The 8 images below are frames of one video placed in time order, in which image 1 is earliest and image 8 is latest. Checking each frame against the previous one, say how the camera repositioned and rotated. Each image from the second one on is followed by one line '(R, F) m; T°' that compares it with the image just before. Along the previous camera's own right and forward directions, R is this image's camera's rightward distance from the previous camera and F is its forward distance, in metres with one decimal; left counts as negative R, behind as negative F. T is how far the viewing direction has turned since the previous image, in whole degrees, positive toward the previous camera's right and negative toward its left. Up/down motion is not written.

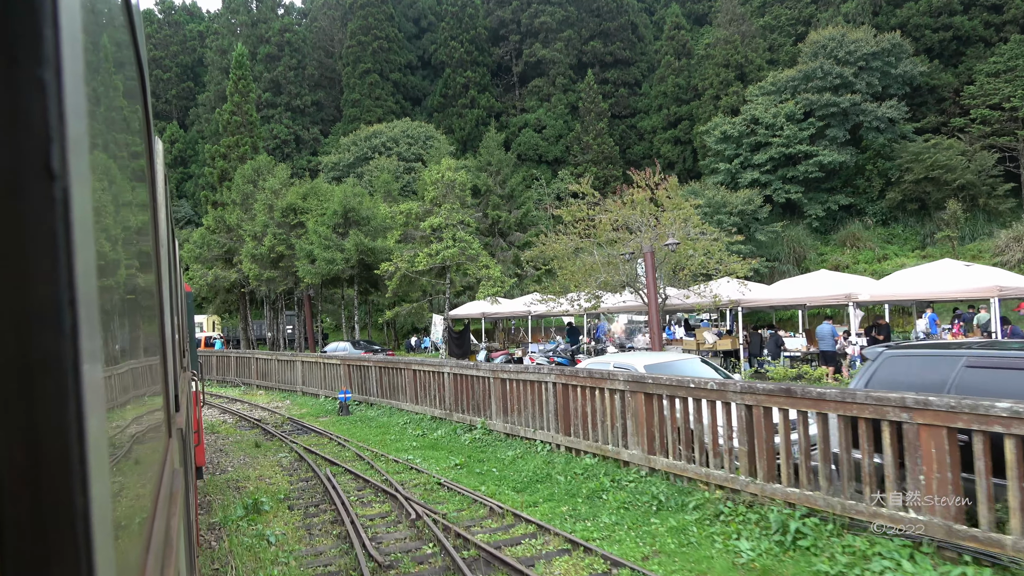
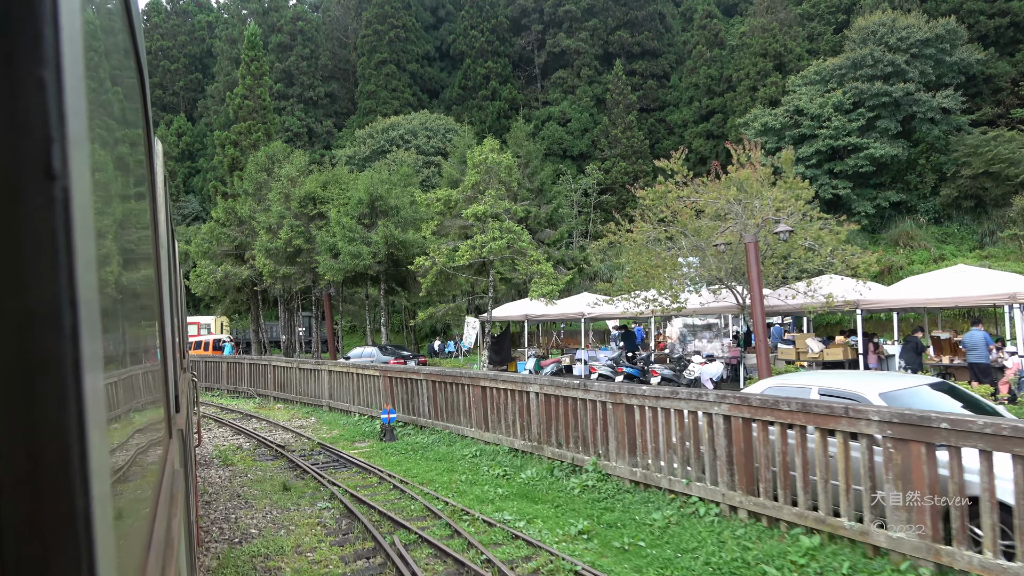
(-1.3, +3.0) m; 0°
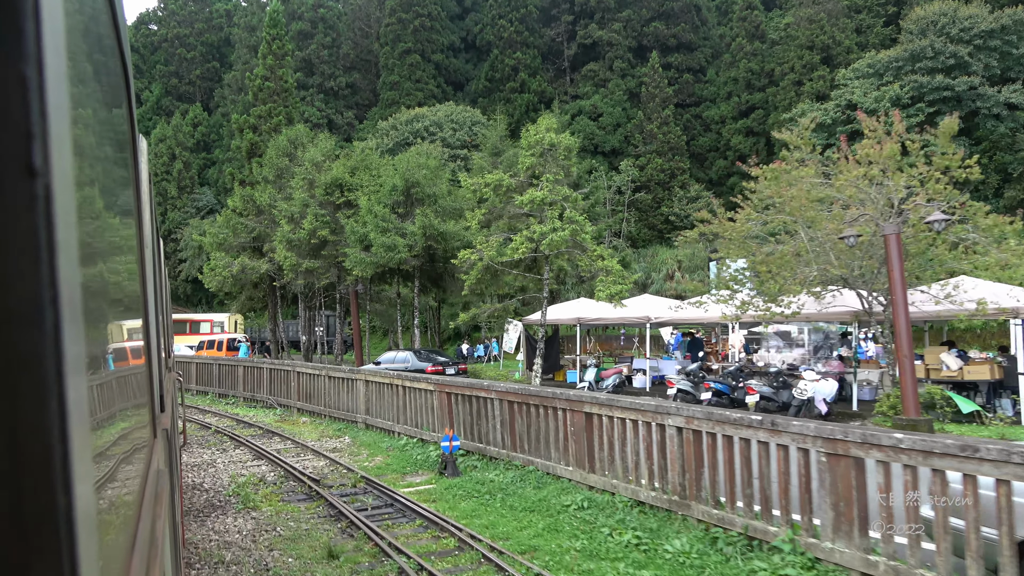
(-1.2, +2.6) m; -1°
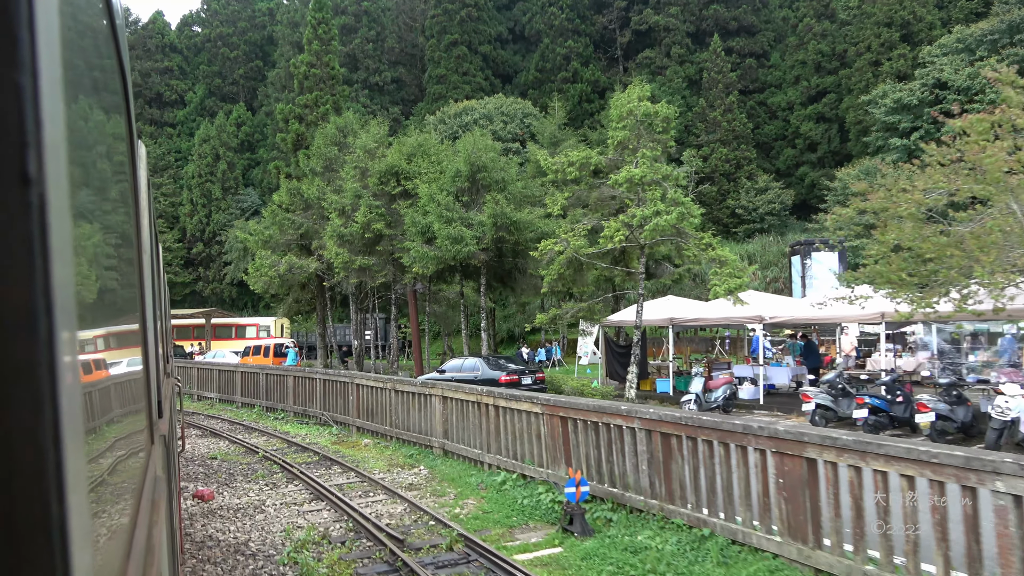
(-1.1, +2.5) m; -3°
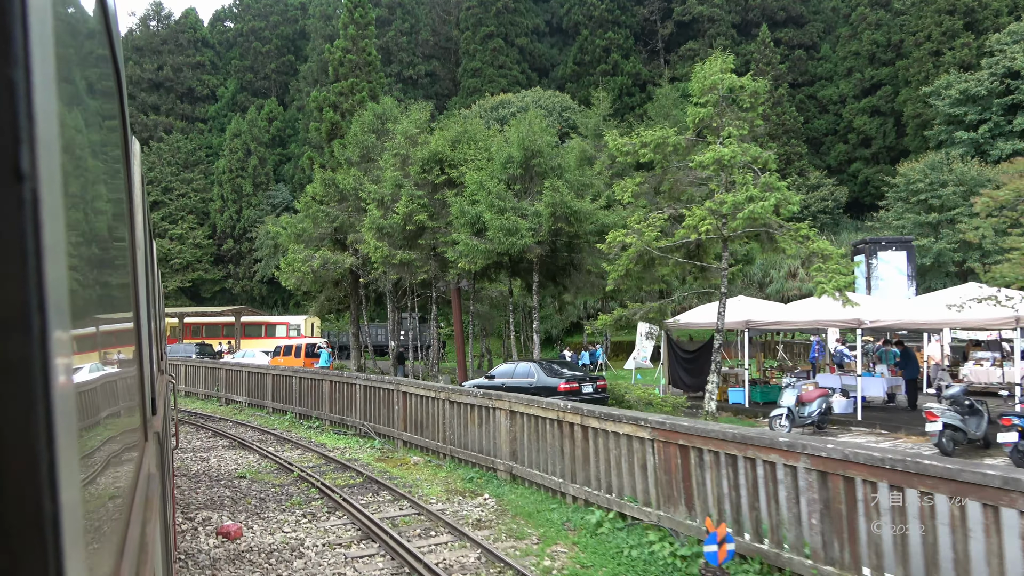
(-0.7, +1.7) m; -2°
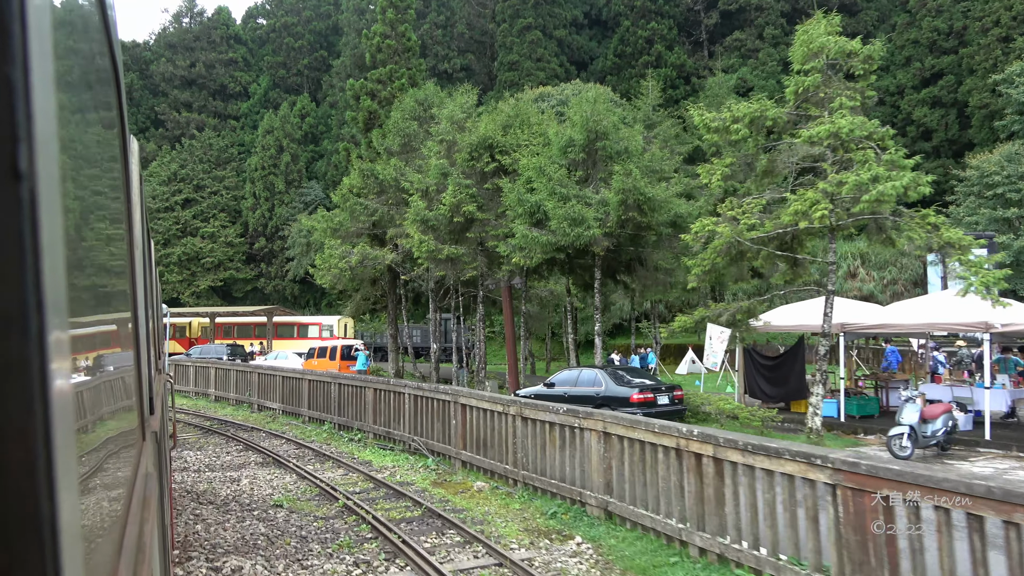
(-0.7, +1.7) m; -2°
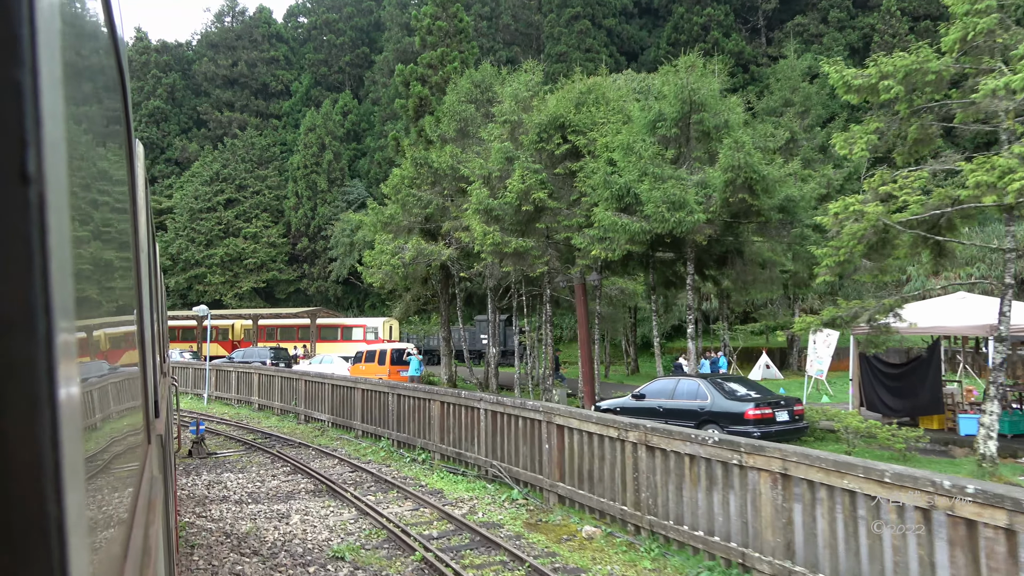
(-0.8, +2.0) m; -3°
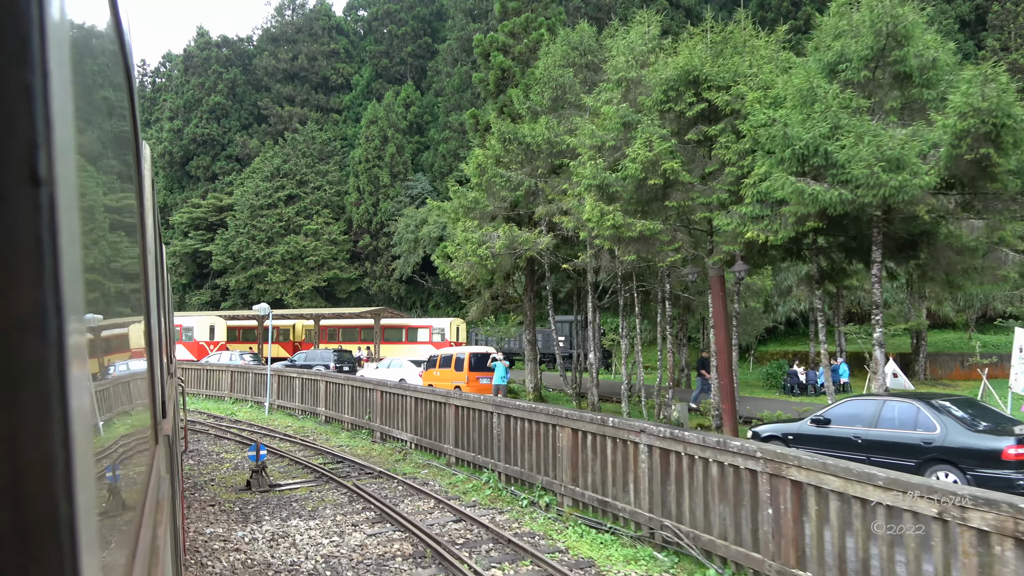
(-1.2, +2.8) m; -4°
